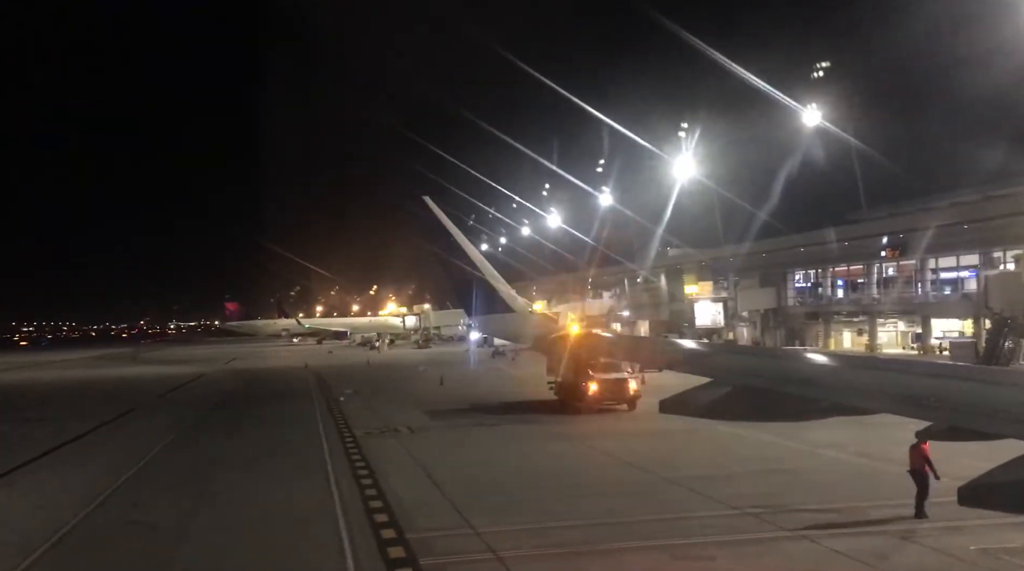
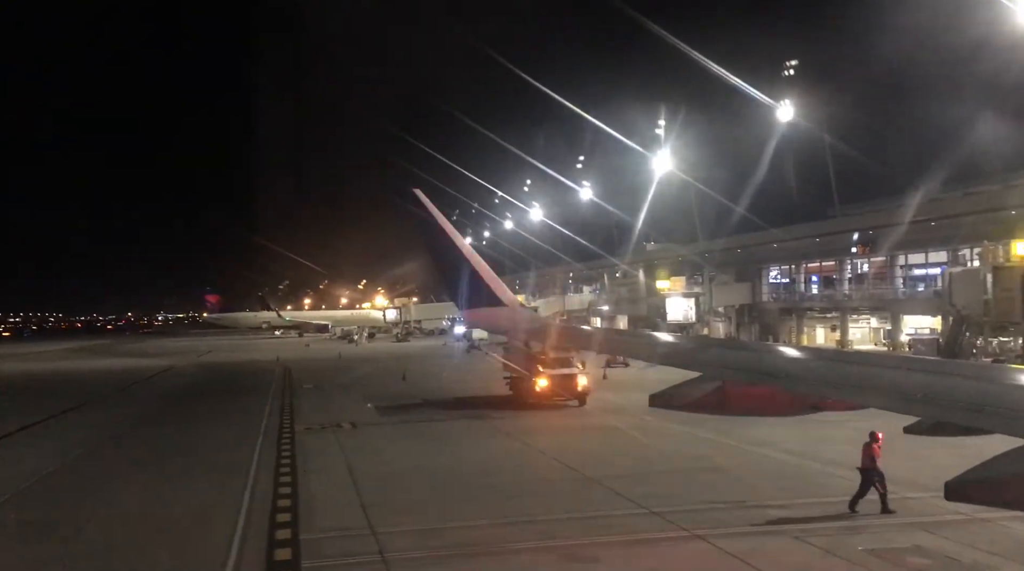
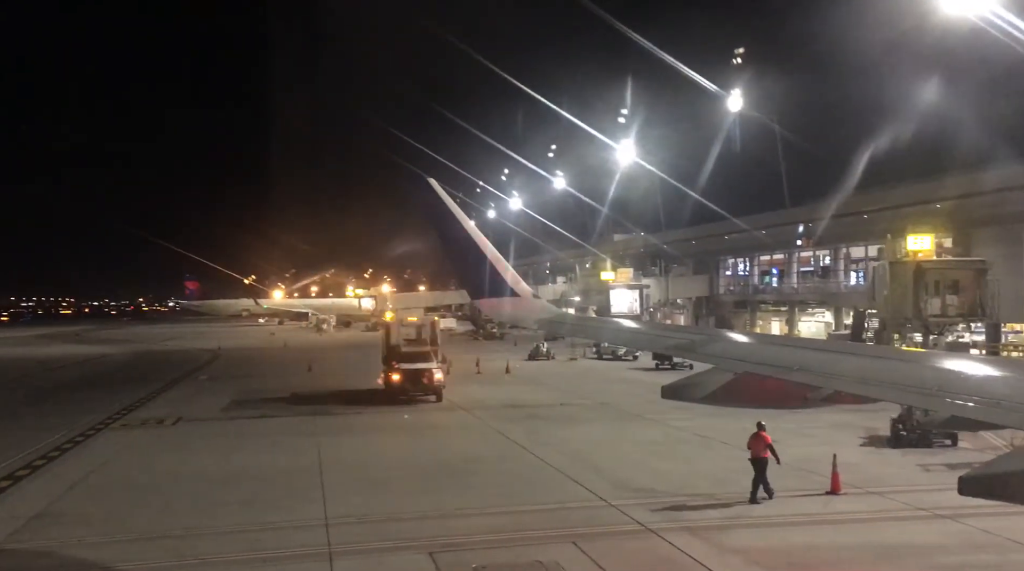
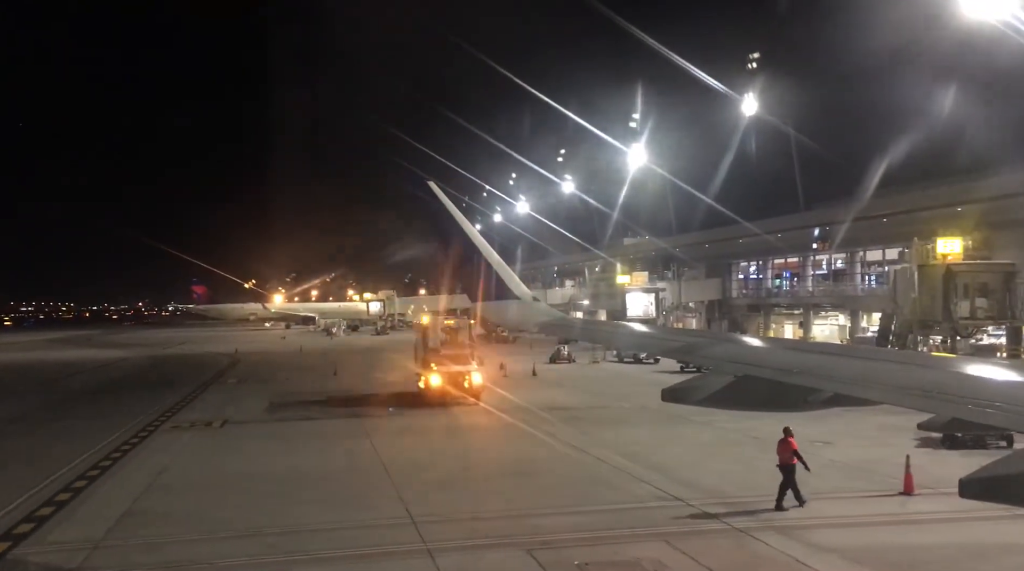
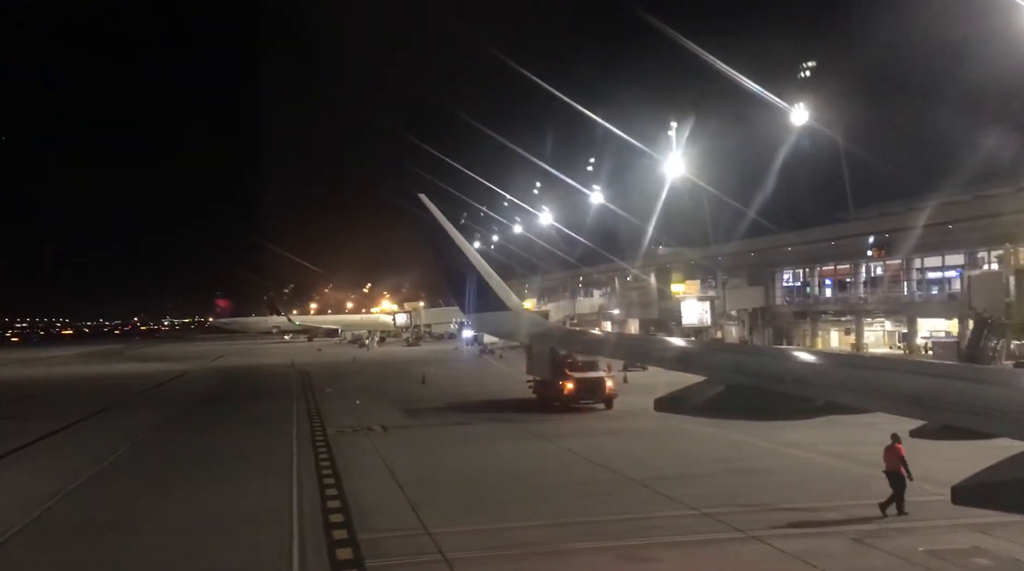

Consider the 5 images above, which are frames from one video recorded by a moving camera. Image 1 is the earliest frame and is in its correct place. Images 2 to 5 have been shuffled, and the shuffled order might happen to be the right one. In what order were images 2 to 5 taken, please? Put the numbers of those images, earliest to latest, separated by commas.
5, 2, 4, 3
